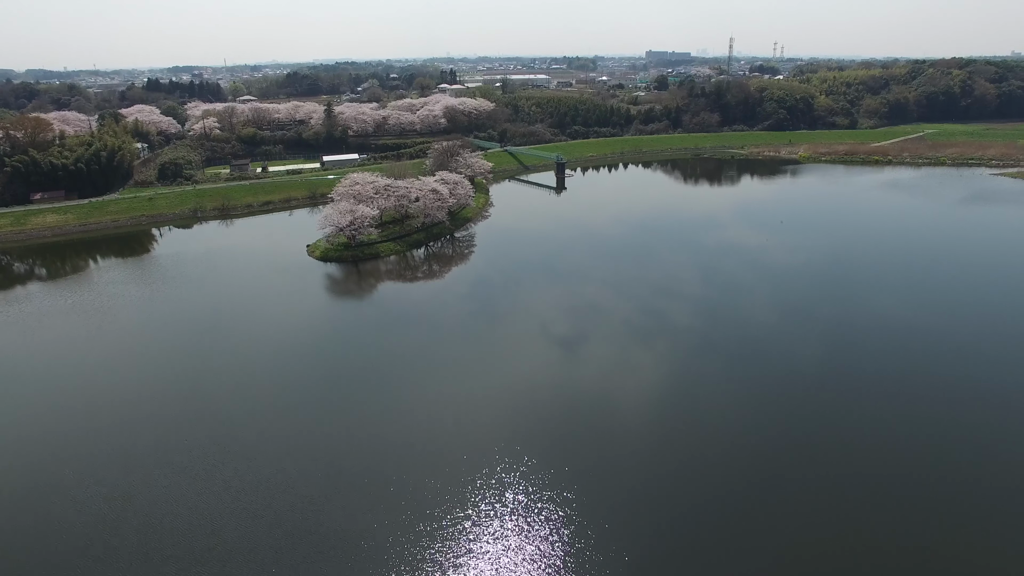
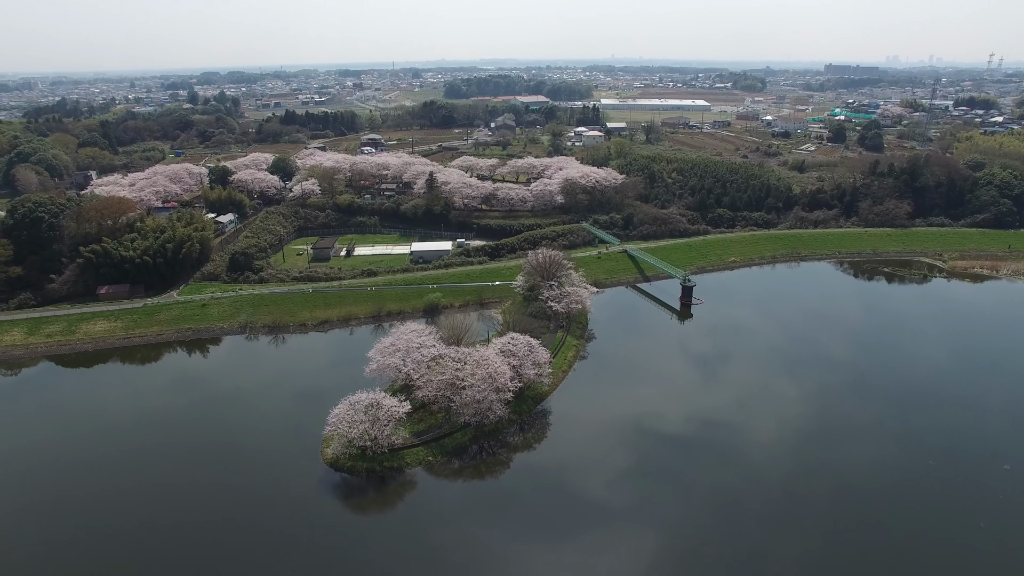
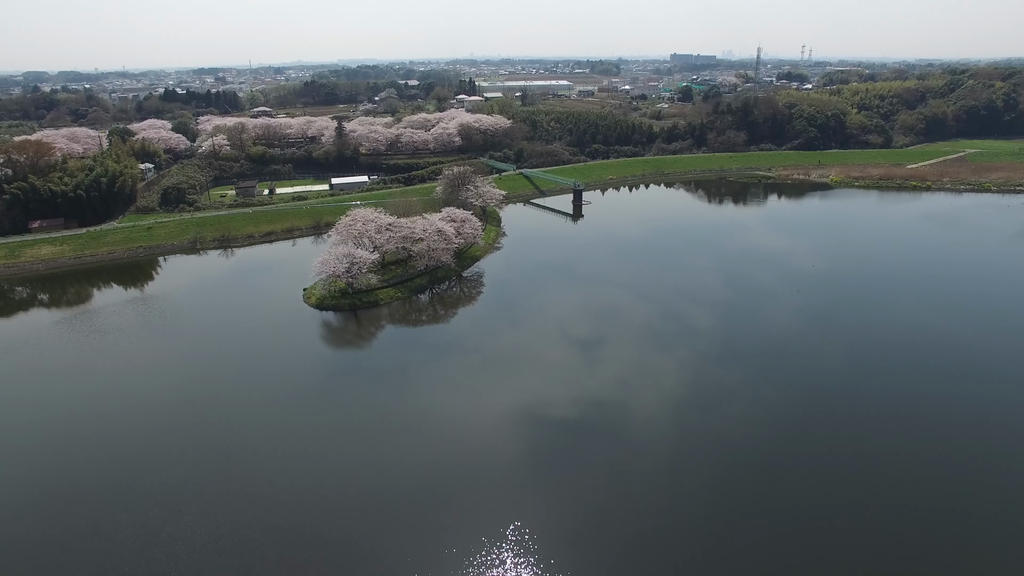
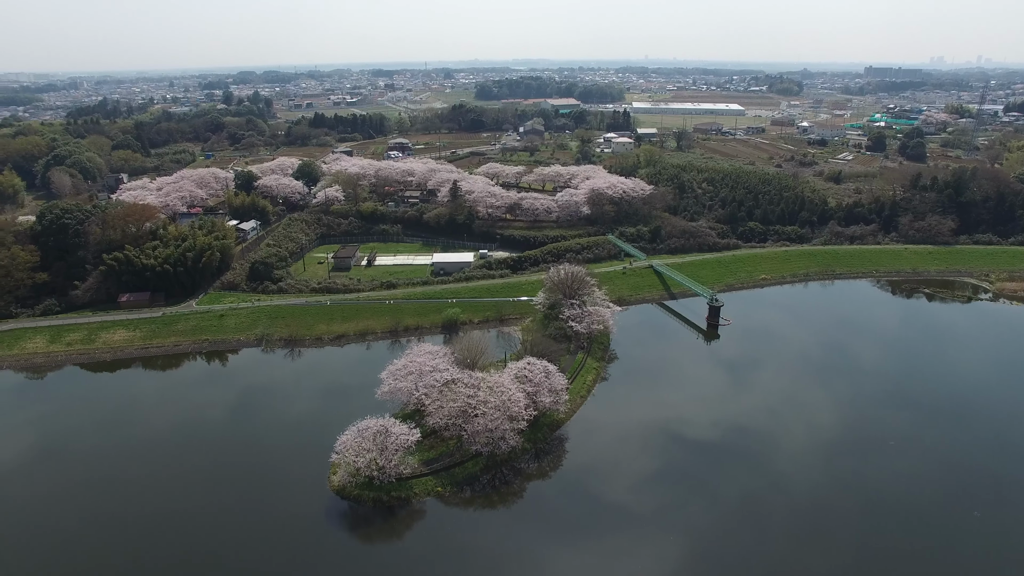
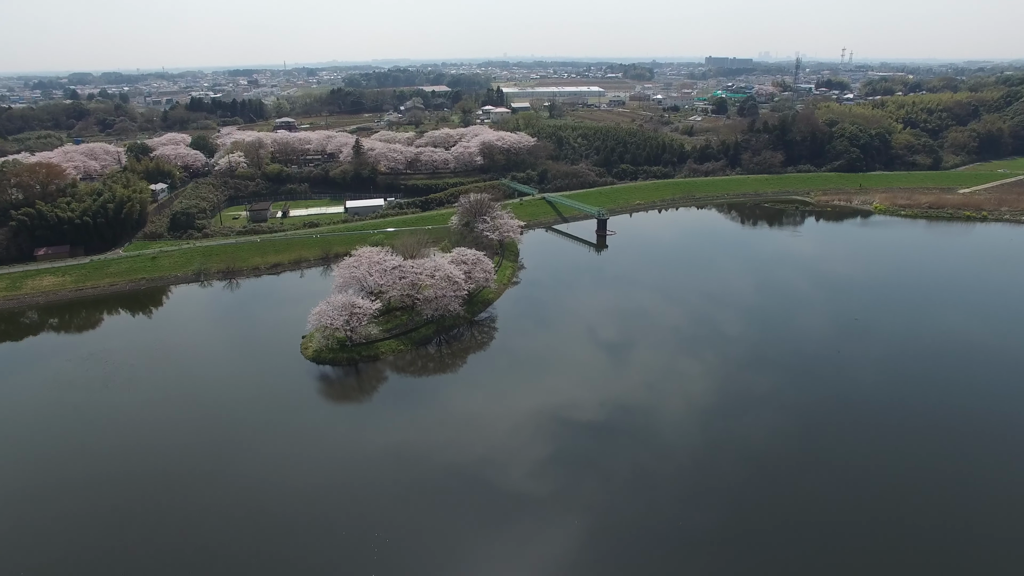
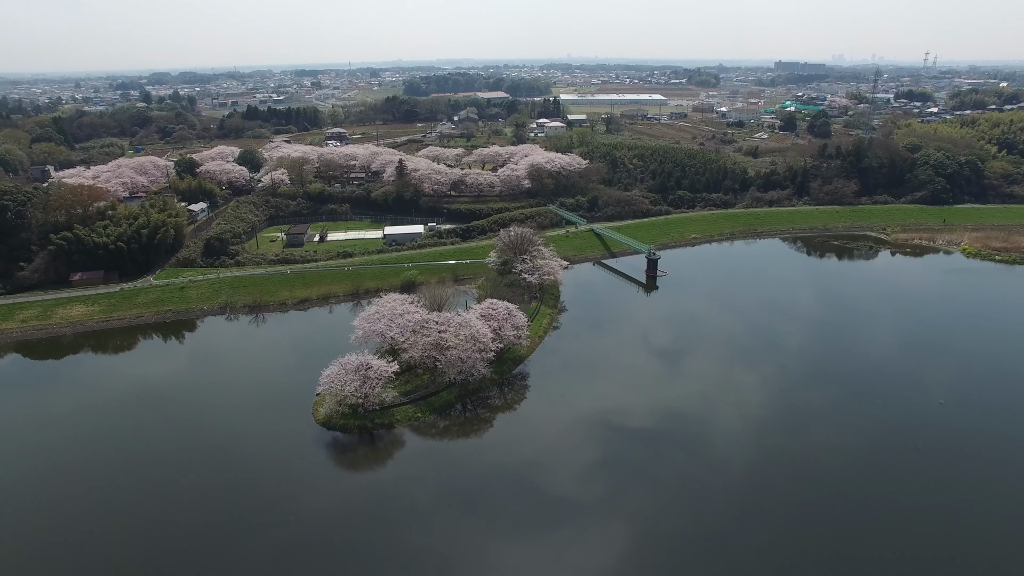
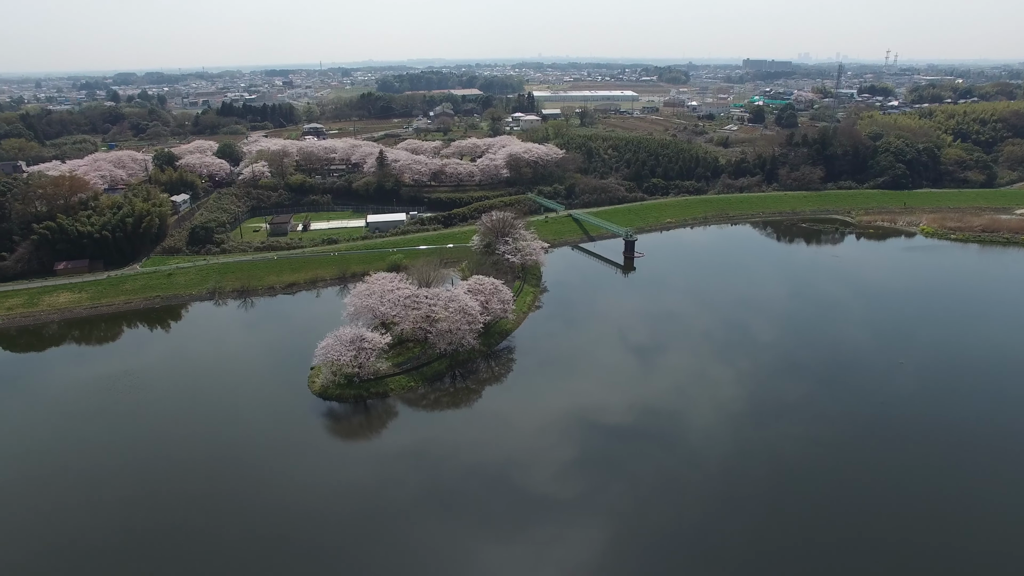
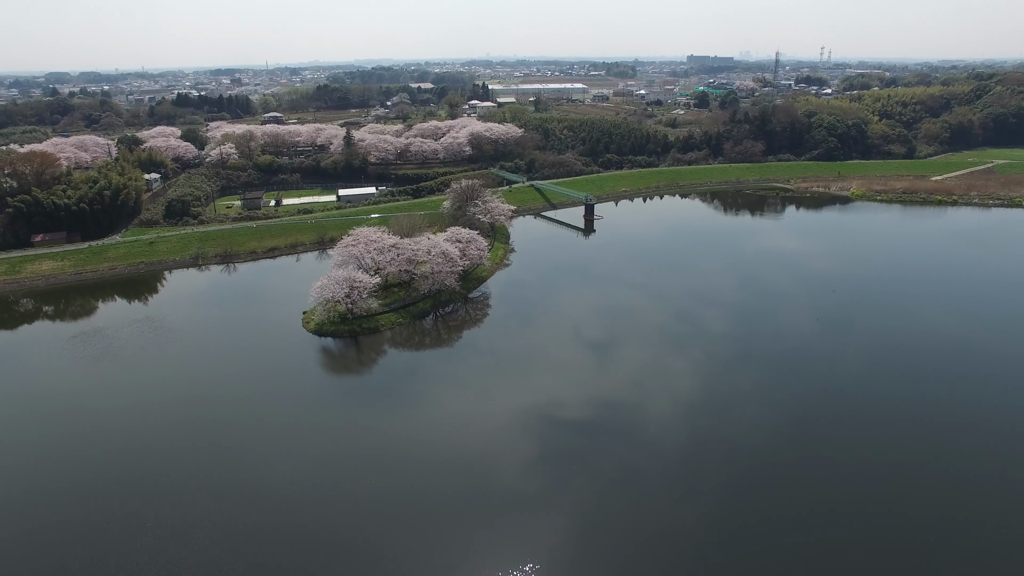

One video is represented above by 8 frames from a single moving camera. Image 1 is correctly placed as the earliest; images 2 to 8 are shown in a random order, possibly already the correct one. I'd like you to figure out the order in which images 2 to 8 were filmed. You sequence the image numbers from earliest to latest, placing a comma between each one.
3, 8, 5, 7, 6, 2, 4
